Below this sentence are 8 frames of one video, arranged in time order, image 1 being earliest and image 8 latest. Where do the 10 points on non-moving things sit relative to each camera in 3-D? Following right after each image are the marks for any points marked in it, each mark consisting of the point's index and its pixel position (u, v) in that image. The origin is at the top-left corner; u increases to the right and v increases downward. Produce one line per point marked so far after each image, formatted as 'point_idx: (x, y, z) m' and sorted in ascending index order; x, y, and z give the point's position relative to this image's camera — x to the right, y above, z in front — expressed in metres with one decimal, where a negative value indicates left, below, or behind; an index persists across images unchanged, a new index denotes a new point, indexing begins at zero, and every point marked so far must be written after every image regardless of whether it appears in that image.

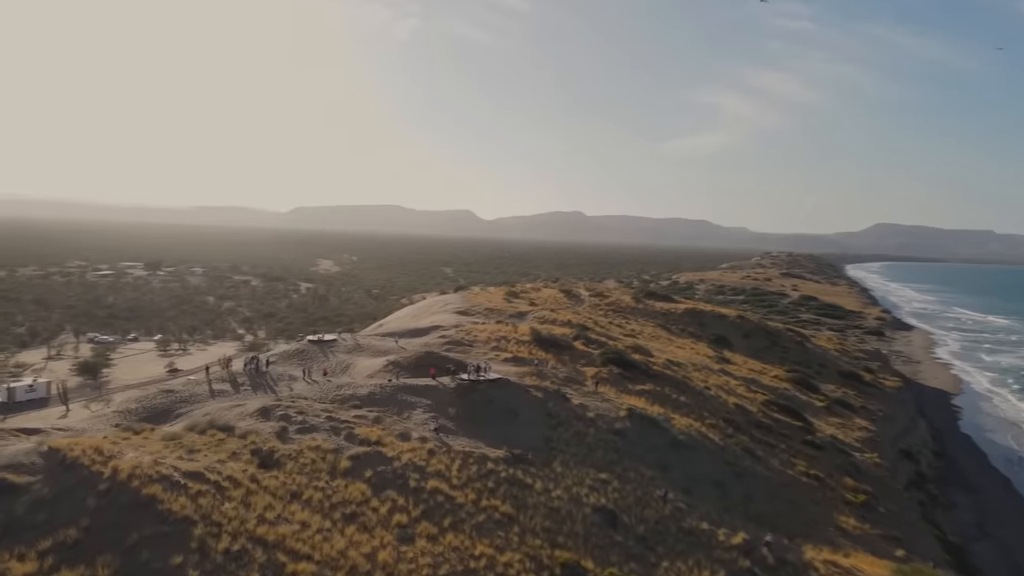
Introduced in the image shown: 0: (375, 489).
0: (-3.6, -5.3, +19.4) m
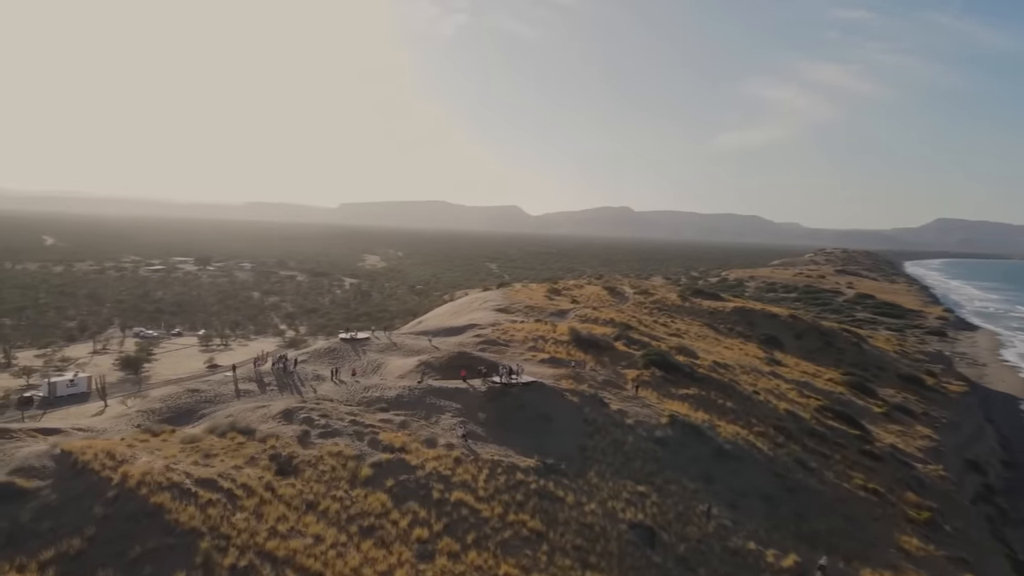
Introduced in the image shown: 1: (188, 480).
0: (-2.9, -5.3, +18.3) m
1: (-7.5, -4.4, +17.0) m
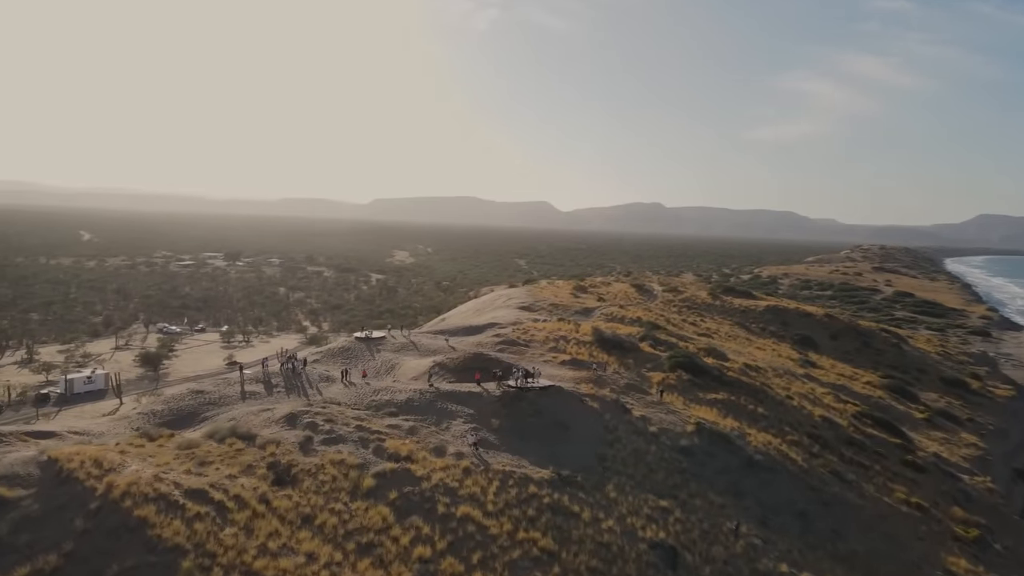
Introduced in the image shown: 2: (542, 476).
0: (-2.6, -5.3, +17.1) m
1: (-7.3, -4.4, +16.0) m
2: (+0.8, -5.0, +19.4) m
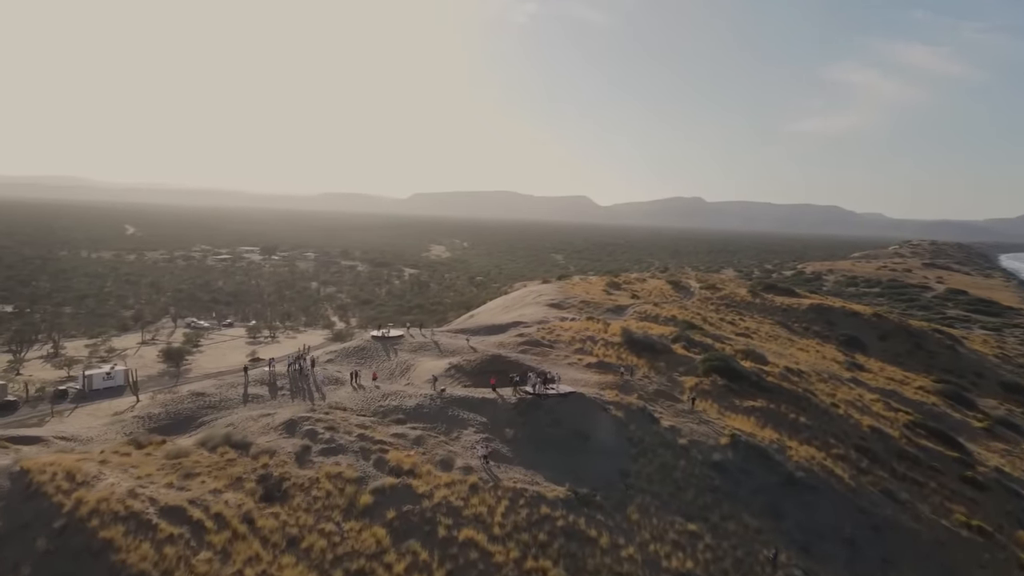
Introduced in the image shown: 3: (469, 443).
0: (-2.5, -5.3, +15.5) m
1: (-7.2, -4.4, +14.7) m
2: (+1.1, -5.0, +17.7) m
3: (-1.2, -4.2, +19.8) m
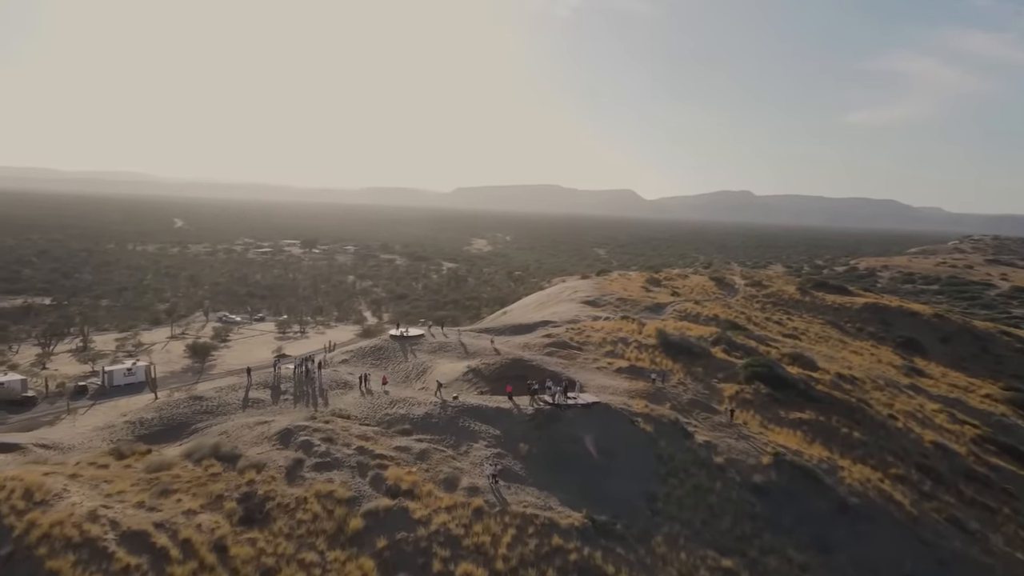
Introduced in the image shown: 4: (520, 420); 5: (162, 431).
0: (-2.4, -5.3, +13.7) m
1: (-7.2, -4.4, +13.2) m
2: (+1.3, -5.0, +15.6) m
3: (-0.8, -4.2, +17.9) m
4: (+0.2, -3.5, +19.6) m
5: (-9.2, -3.8, +19.3) m
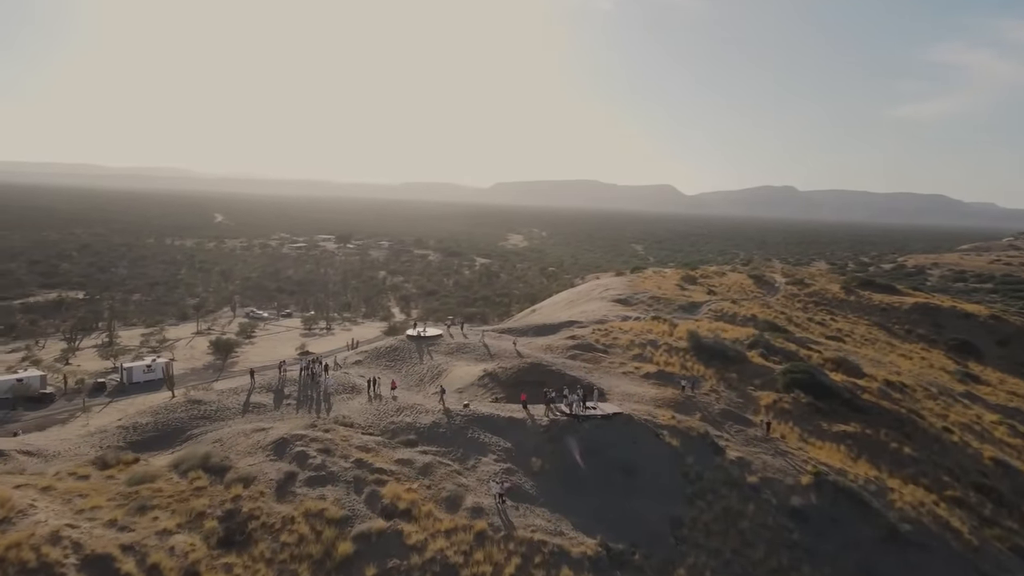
0: (-2.4, -5.3, +12.3) m
1: (-7.2, -4.4, +12.0) m
2: (+1.4, -5.0, +14.1) m
3: (-0.6, -4.2, +16.4) m
4: (+0.5, -3.5, +18.0) m
5: (-8.9, -3.7, +18.2) m
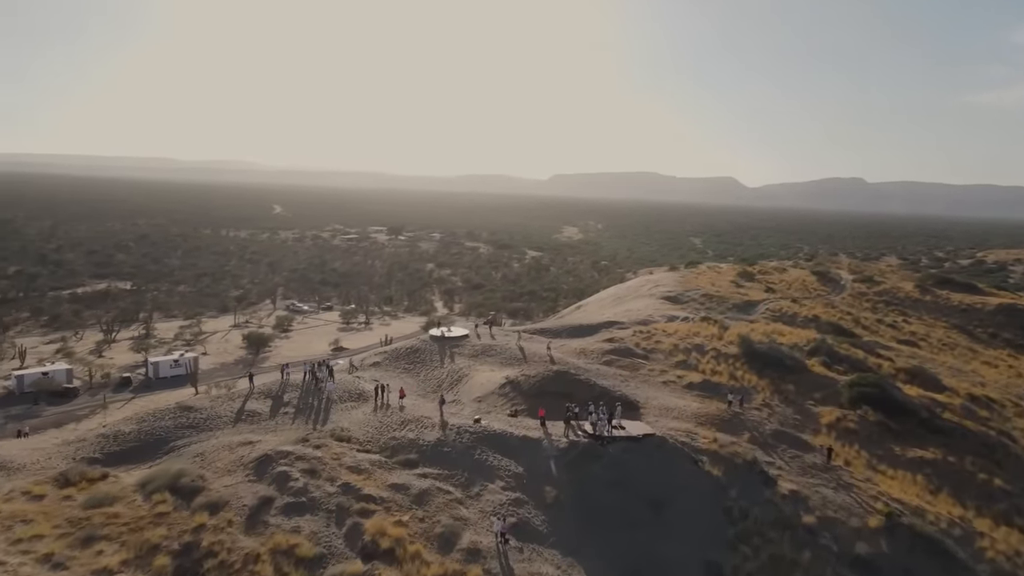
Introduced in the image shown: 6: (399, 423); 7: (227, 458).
0: (-2.5, -5.3, +10.2) m
1: (-7.3, -4.4, +10.2) m
2: (+1.4, -5.1, +11.6) m
3: (-0.4, -4.2, +14.1) m
4: (+0.8, -3.5, +15.6) m
5: (-8.5, -3.6, +16.5) m
6: (-2.7, -3.3, +17.8) m
7: (-6.2, -3.7, +15.8) m
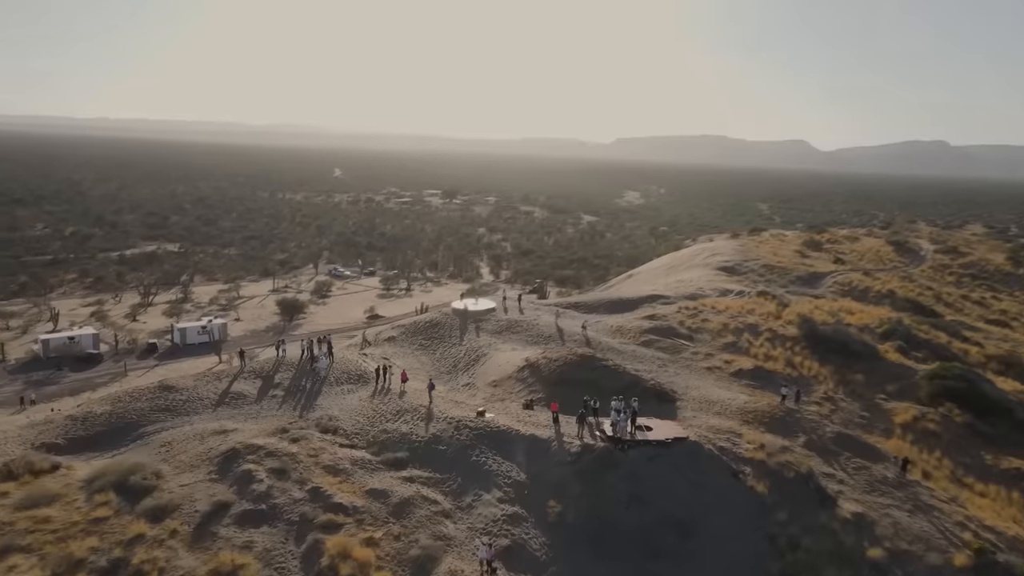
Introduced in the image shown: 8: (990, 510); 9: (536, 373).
0: (-2.9, -5.1, +8.2) m
1: (-7.7, -4.0, +8.5) m
2: (+1.1, -4.8, +9.2) m
3: (-0.5, -3.8, +11.8) m
4: (+0.9, -3.1, +13.2) m
5: (-8.4, -3.0, +14.9) m
6: (-2.5, -2.6, +15.6) m
7: (-6.1, -3.1, +14.0) m
8: (+9.1, -4.2, +13.8) m
9: (+0.6, -2.0, +17.6) m
